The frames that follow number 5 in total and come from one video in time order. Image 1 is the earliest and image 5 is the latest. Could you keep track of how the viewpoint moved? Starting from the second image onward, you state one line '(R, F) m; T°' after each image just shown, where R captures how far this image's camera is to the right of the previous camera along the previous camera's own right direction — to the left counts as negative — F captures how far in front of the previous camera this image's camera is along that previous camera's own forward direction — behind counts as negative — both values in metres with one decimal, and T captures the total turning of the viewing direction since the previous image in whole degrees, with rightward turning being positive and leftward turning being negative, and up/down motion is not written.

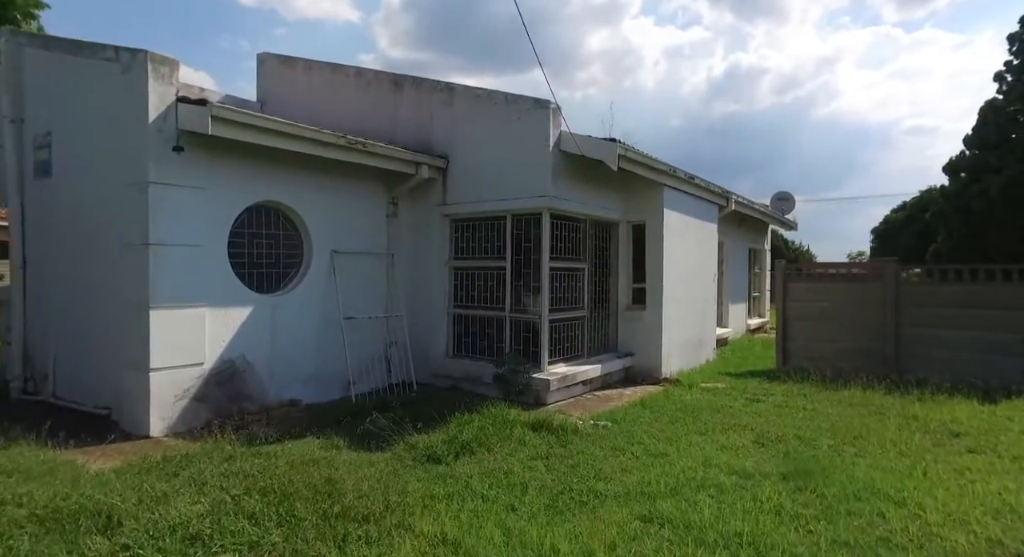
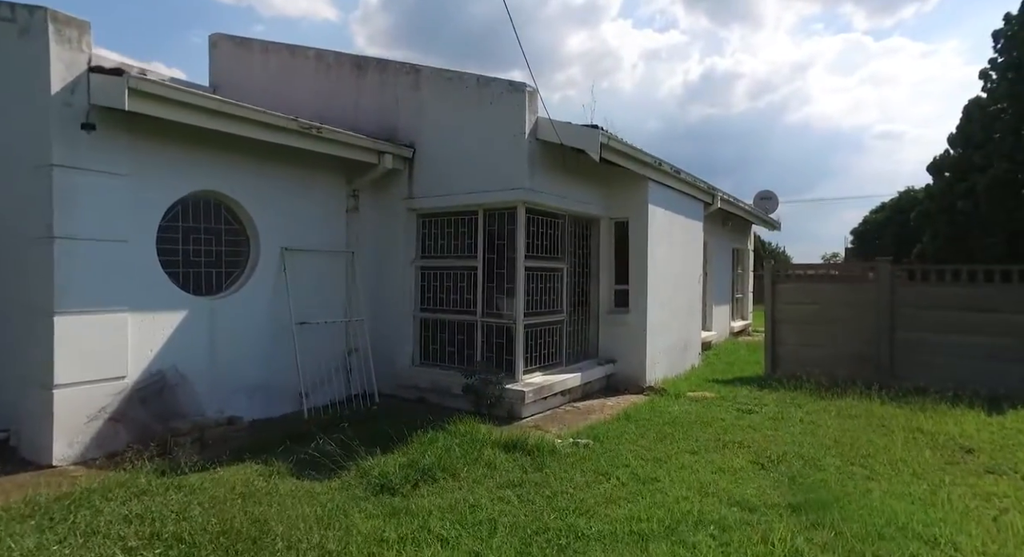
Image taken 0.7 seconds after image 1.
(+0.1, +0.7) m; +2°
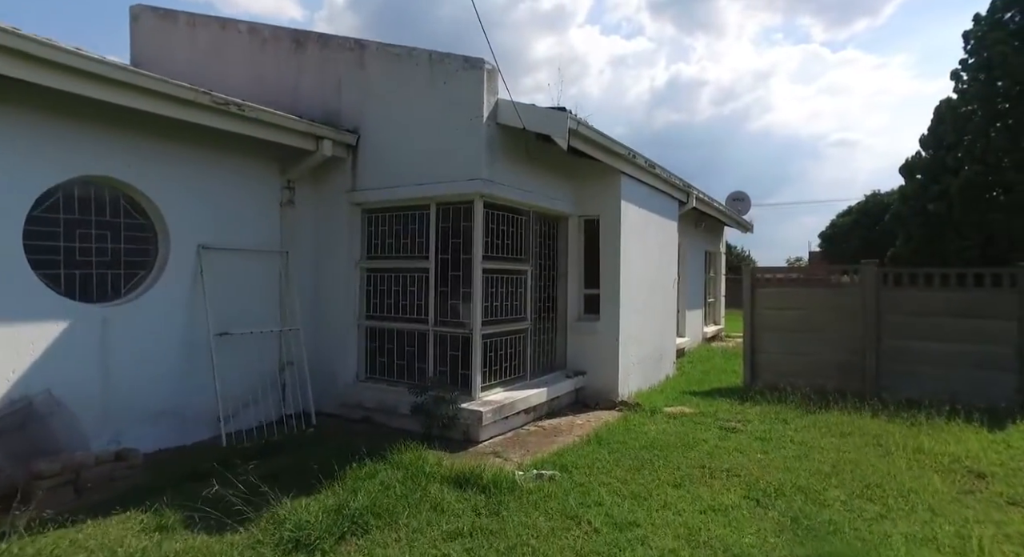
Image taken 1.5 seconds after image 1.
(+0.1, +0.8) m; +3°
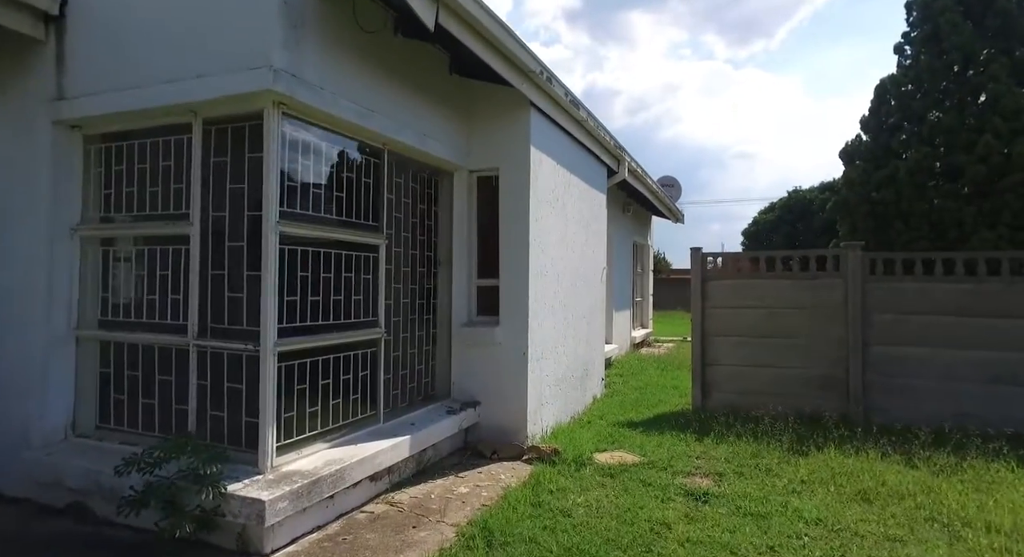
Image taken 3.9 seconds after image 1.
(+0.5, +2.5) m; +7°
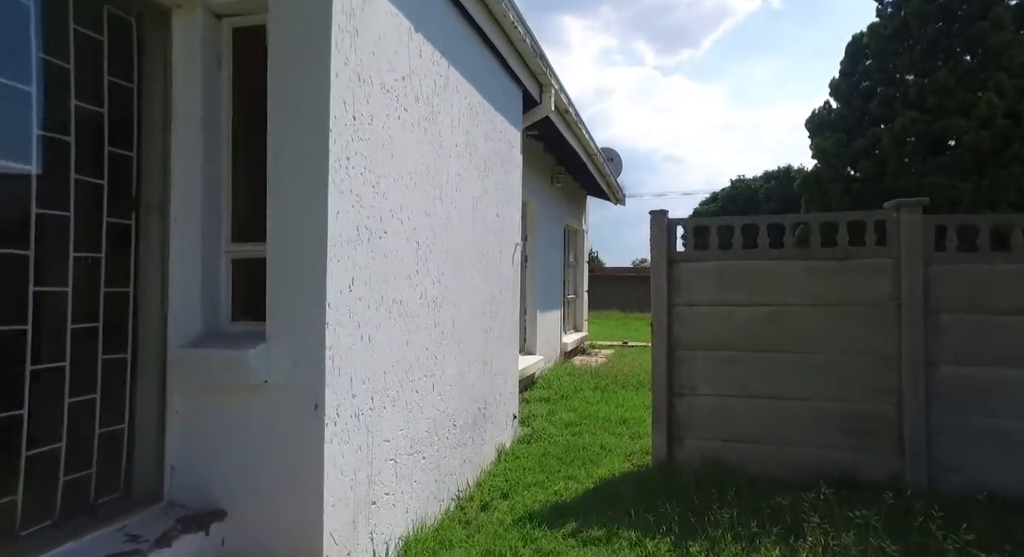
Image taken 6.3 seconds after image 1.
(+0.6, +2.8) m; +6°
